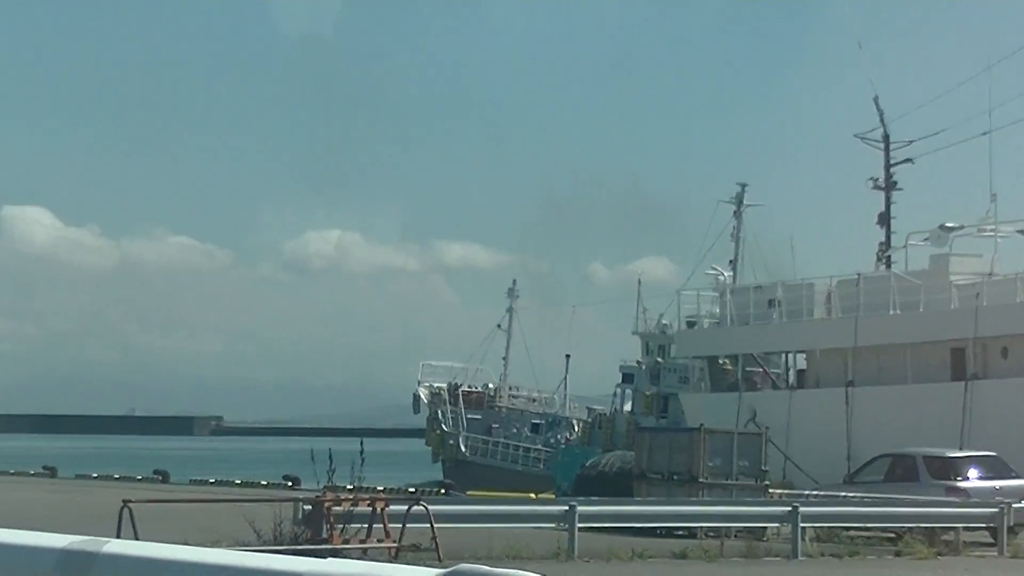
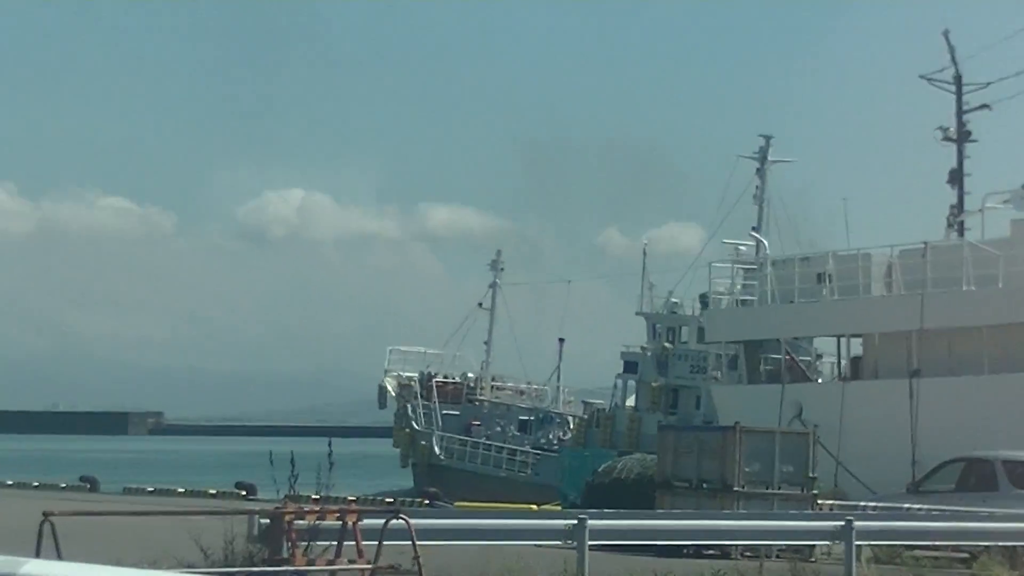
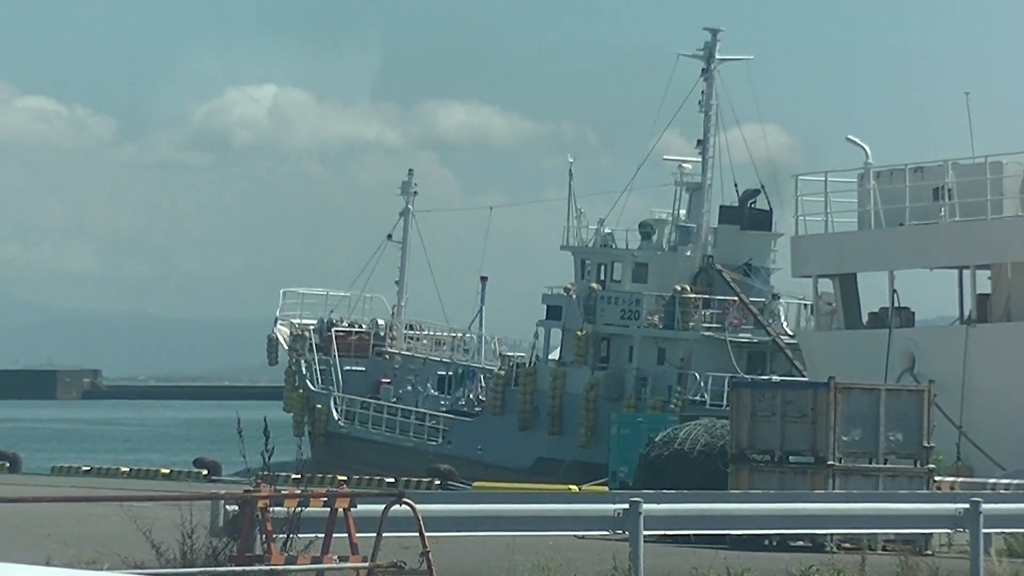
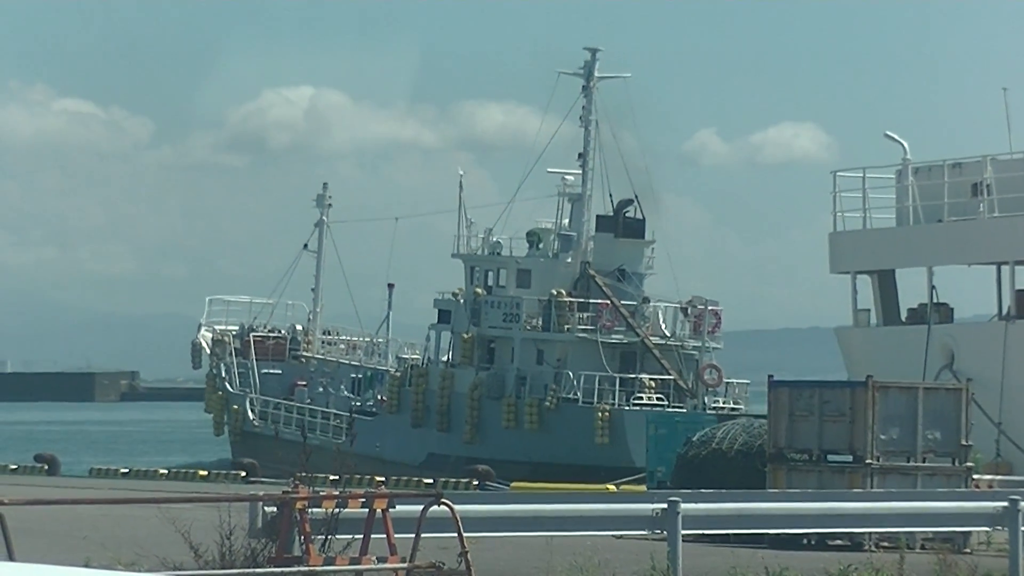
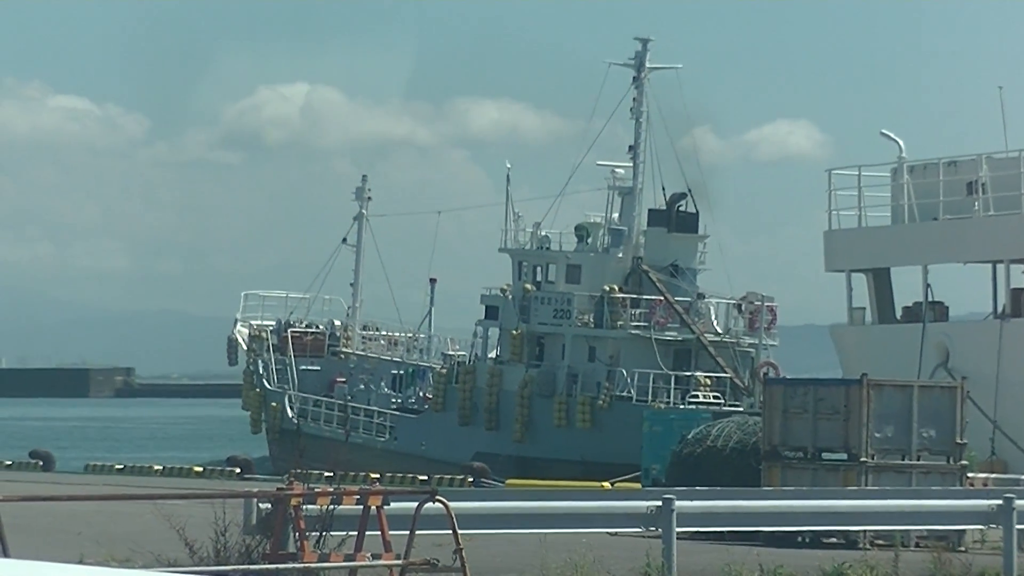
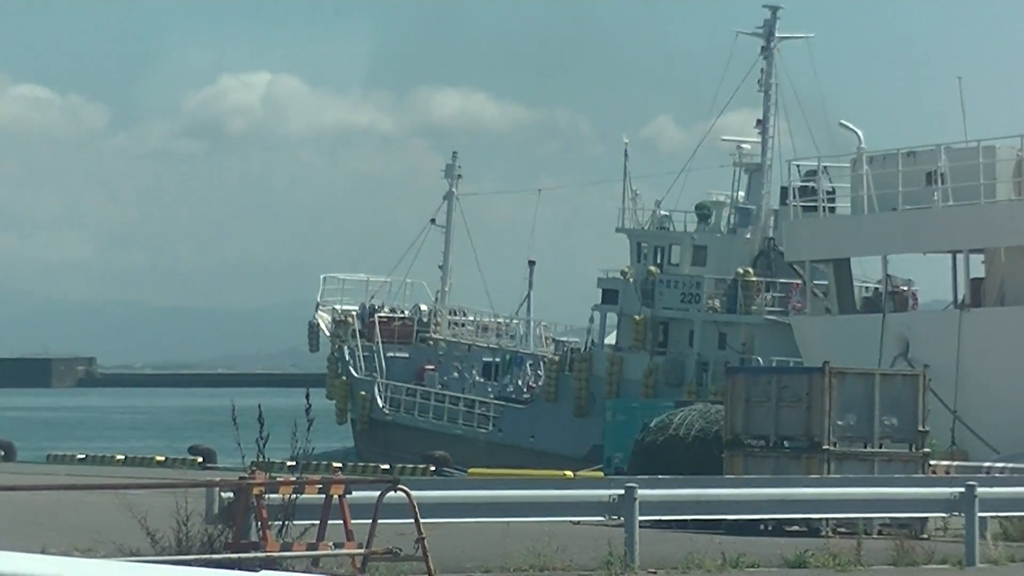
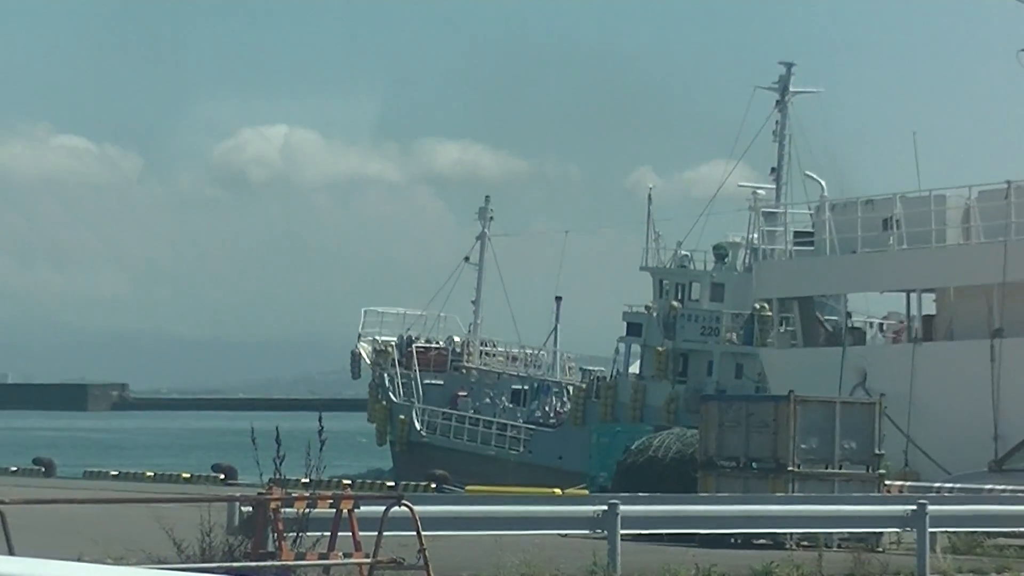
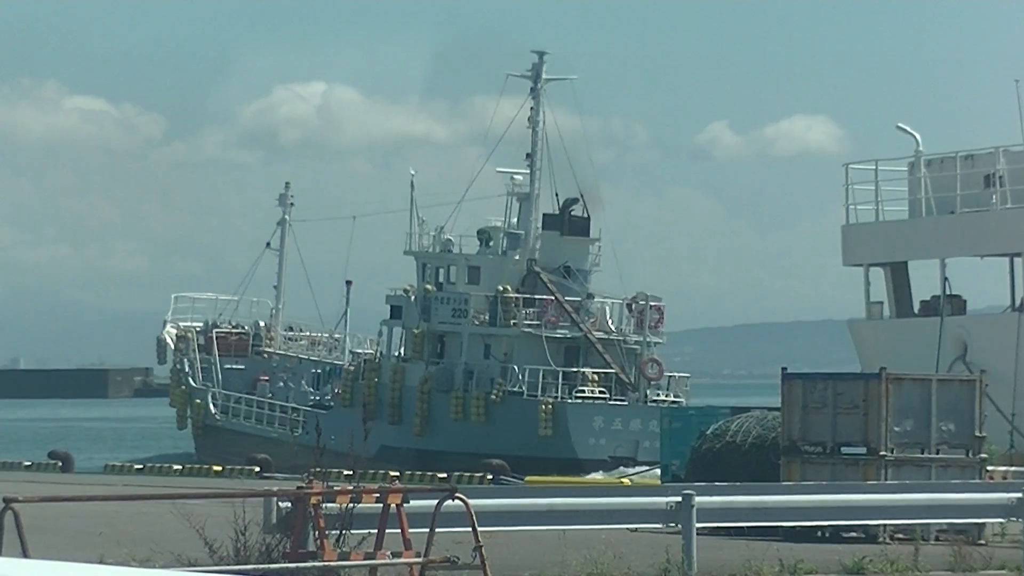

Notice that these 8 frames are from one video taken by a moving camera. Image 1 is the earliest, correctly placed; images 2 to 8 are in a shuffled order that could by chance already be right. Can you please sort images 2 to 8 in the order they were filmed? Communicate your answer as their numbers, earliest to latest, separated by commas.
2, 7, 6, 3, 5, 4, 8
